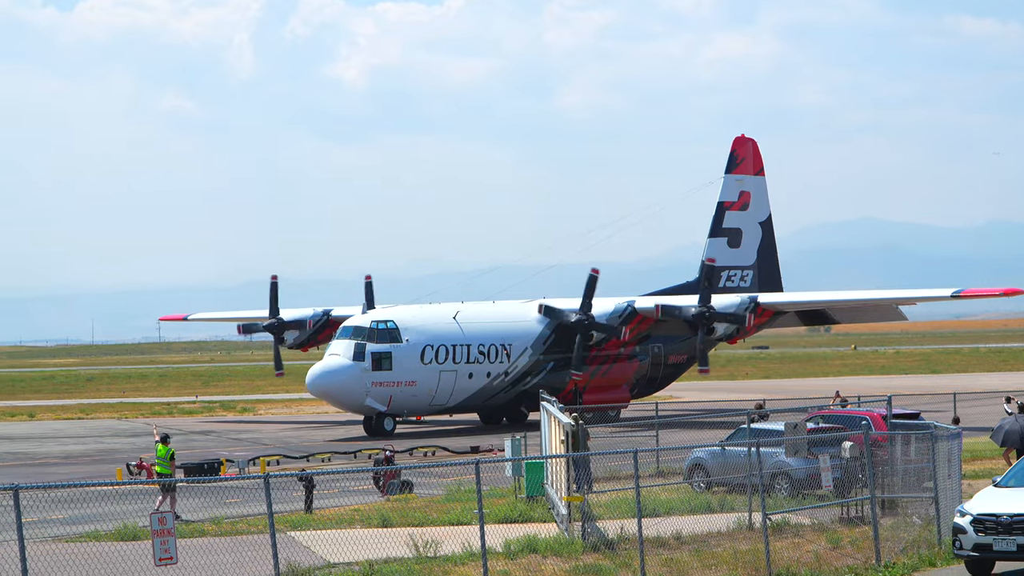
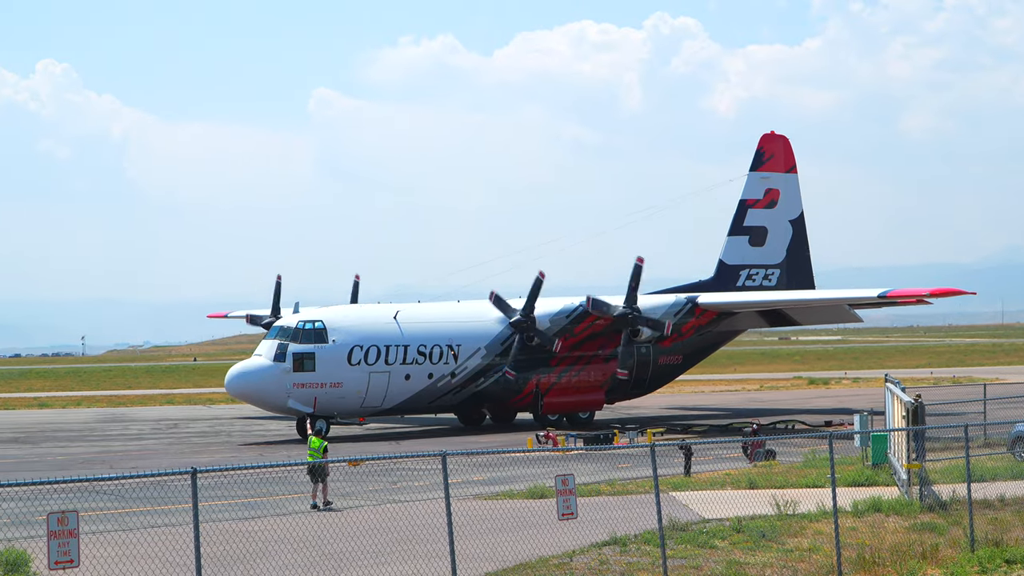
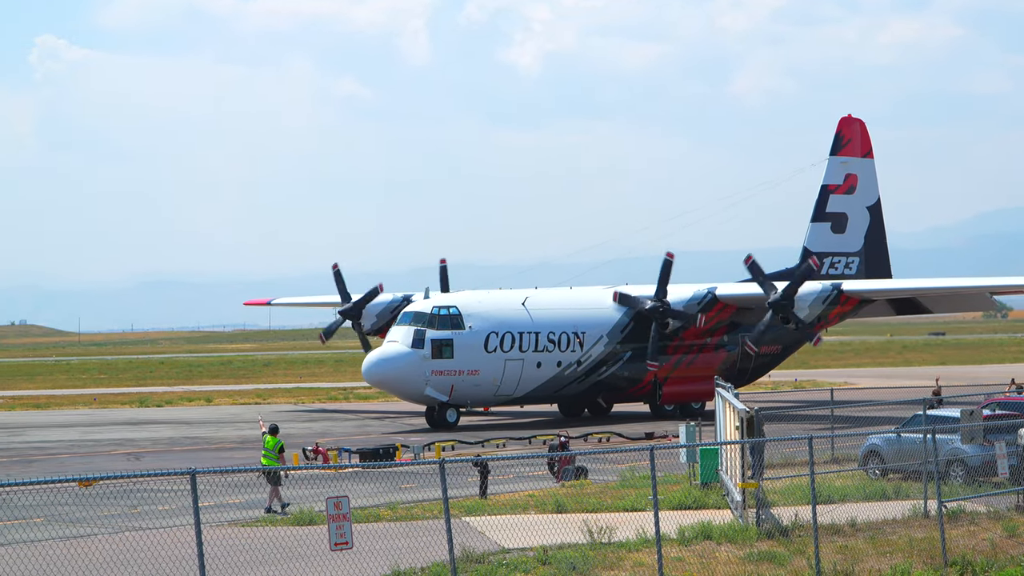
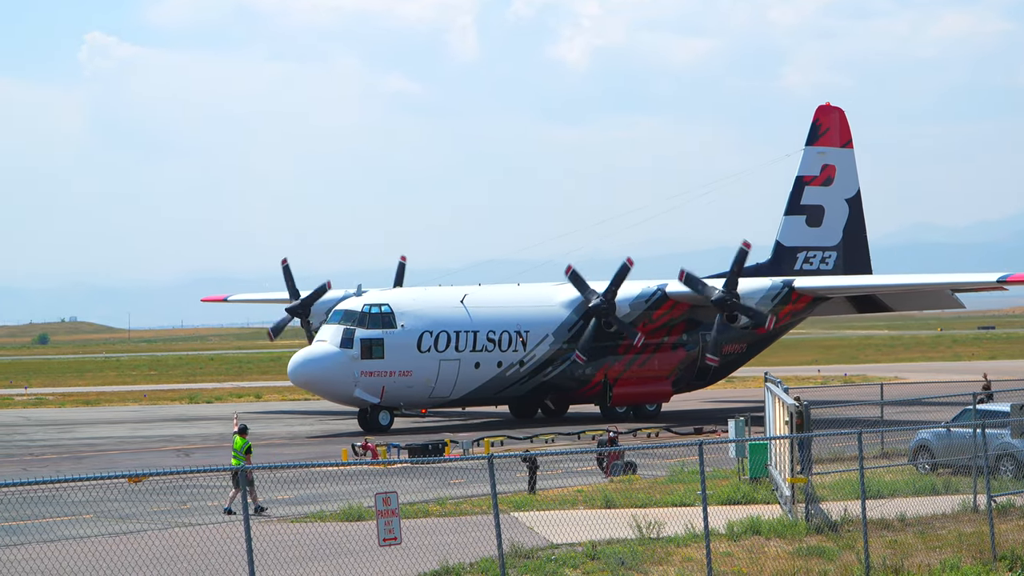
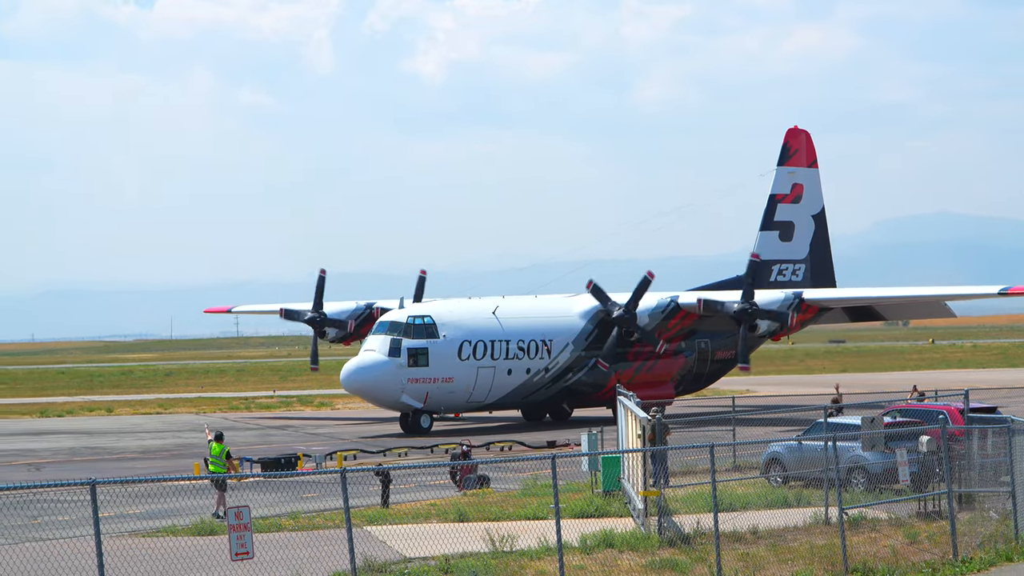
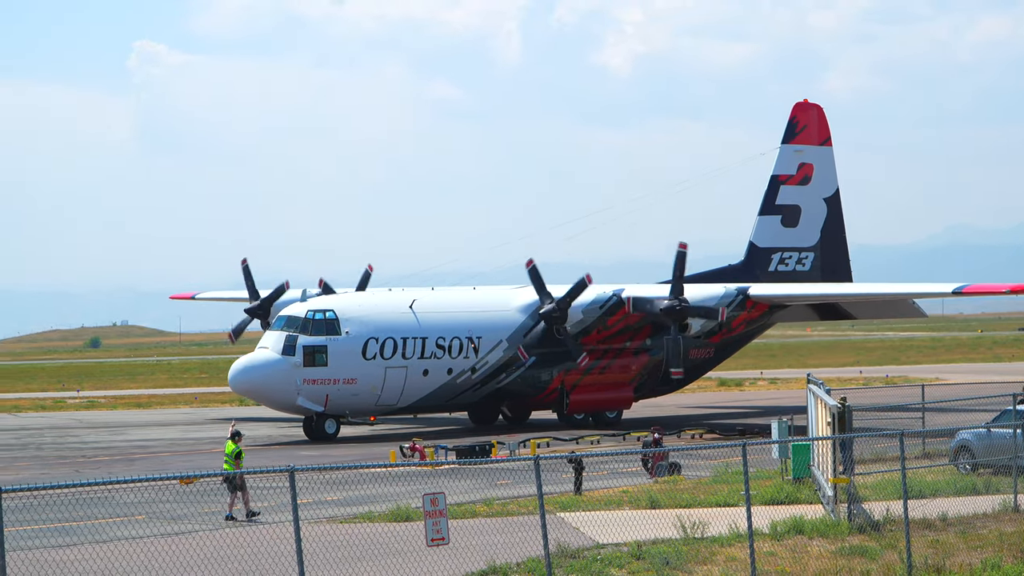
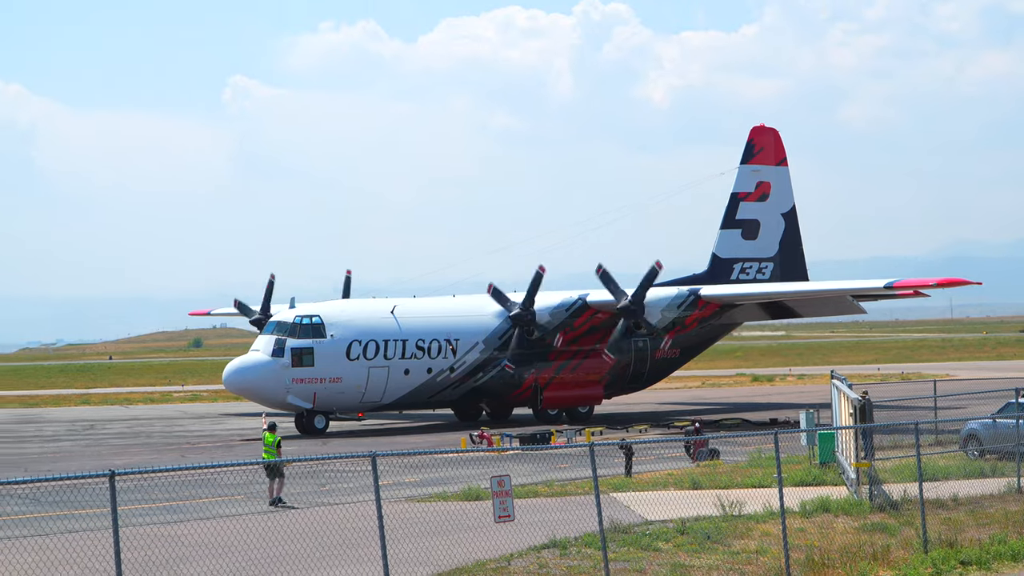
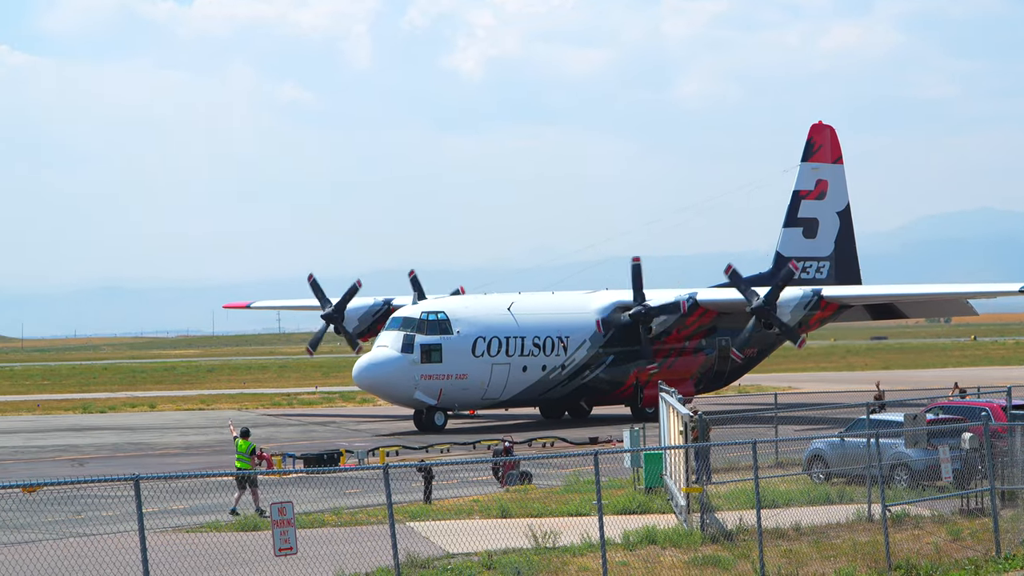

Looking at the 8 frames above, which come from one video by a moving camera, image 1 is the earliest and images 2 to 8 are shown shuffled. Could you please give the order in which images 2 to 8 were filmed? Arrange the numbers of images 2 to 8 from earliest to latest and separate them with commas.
5, 8, 3, 4, 6, 7, 2
